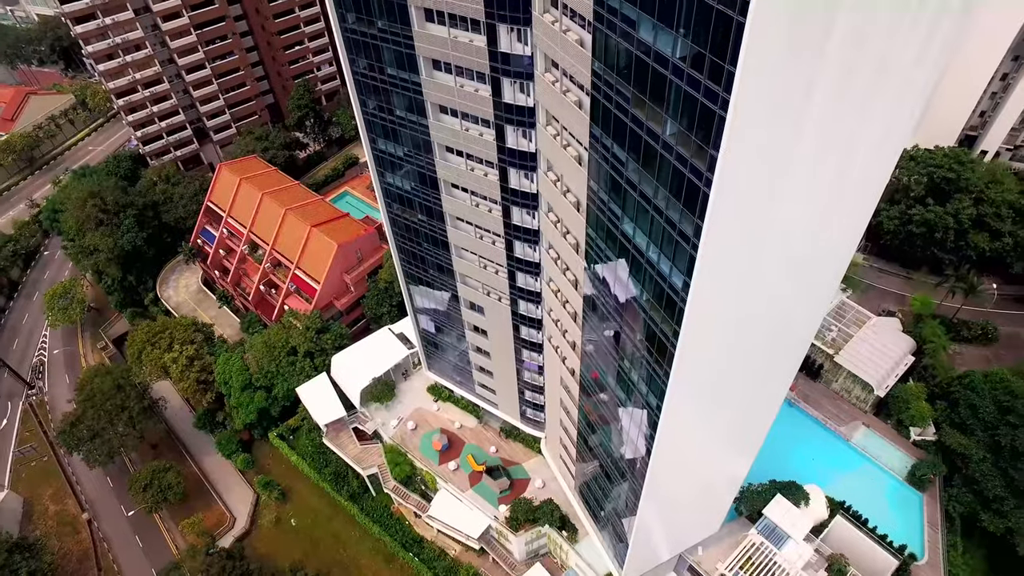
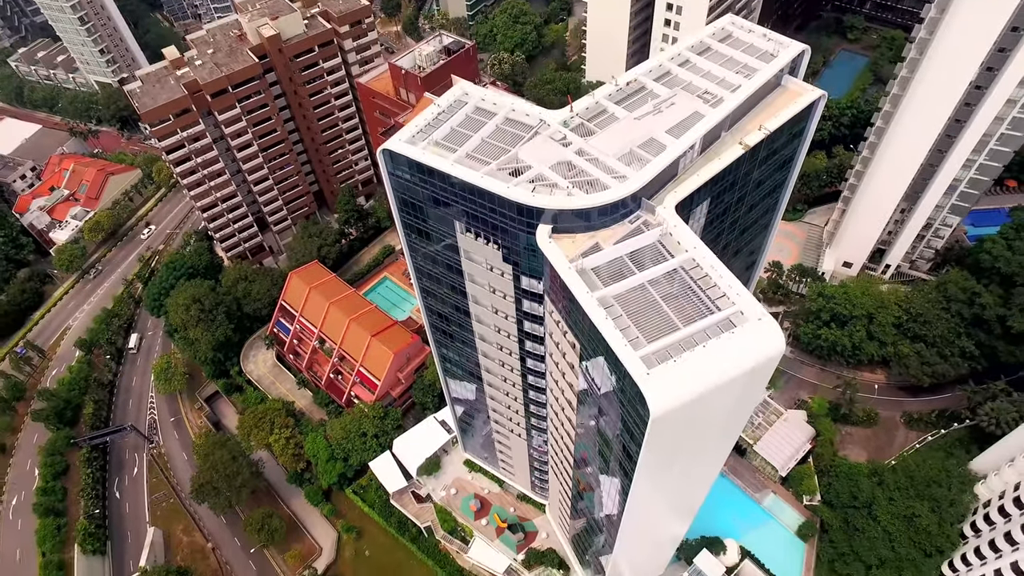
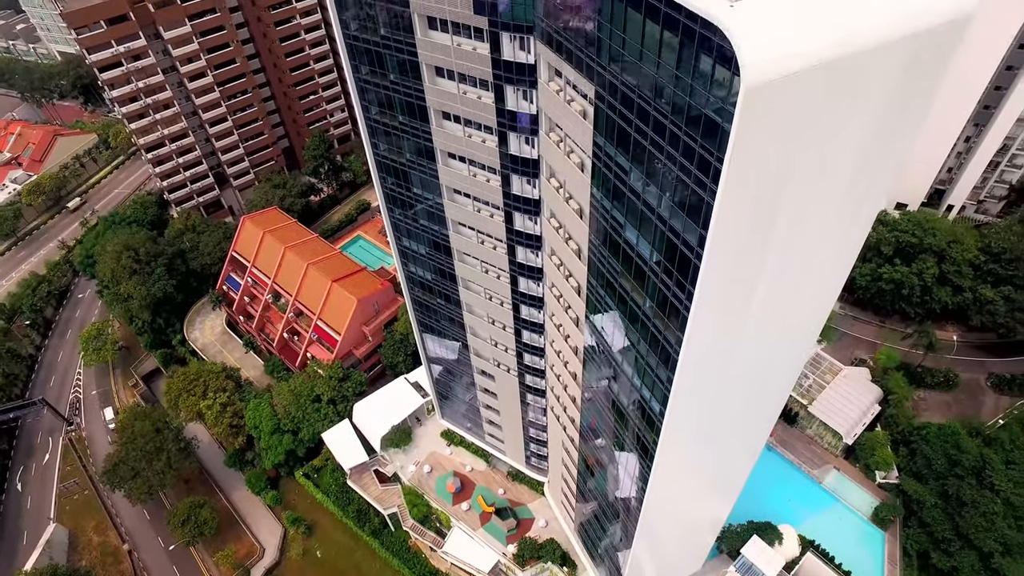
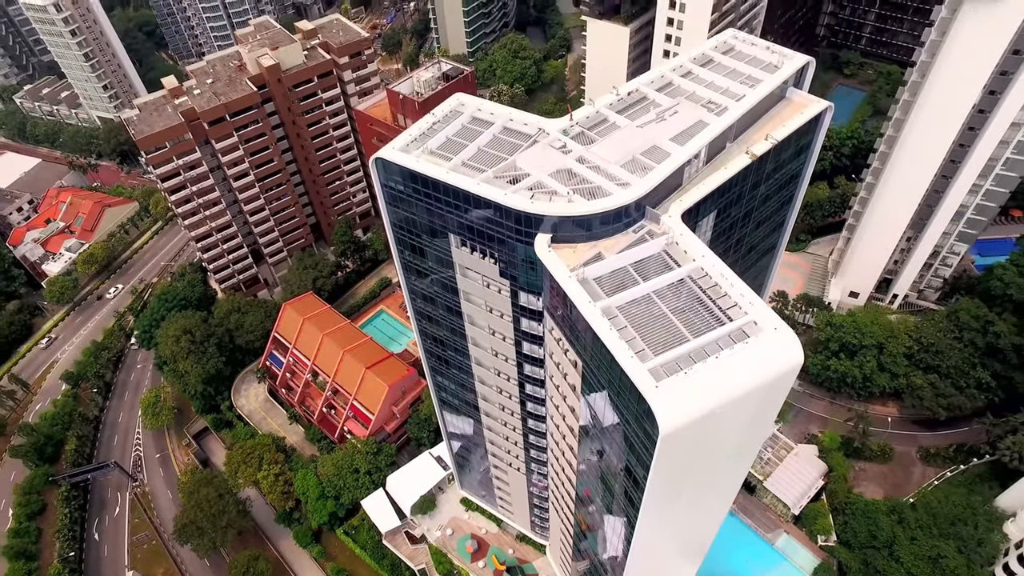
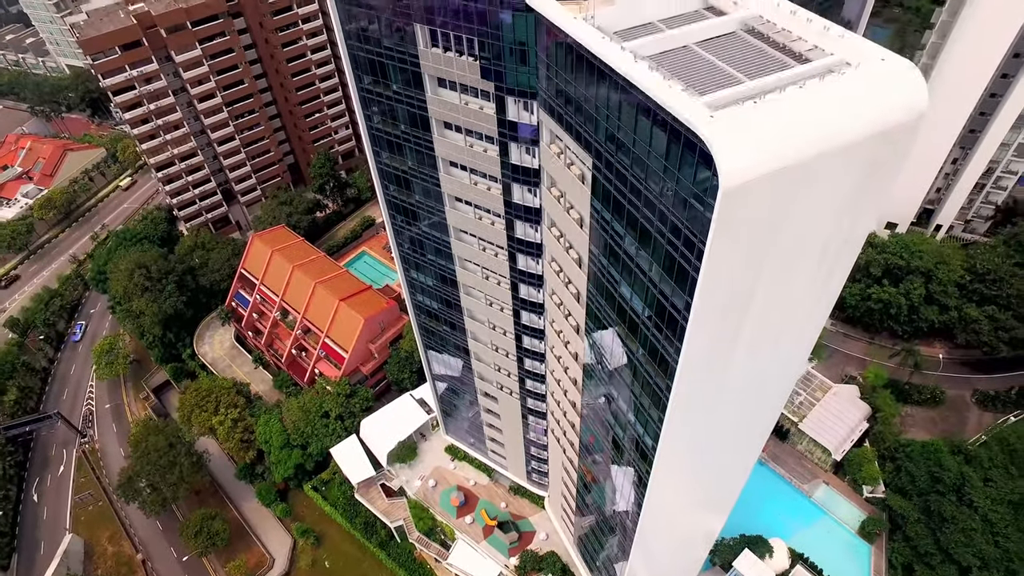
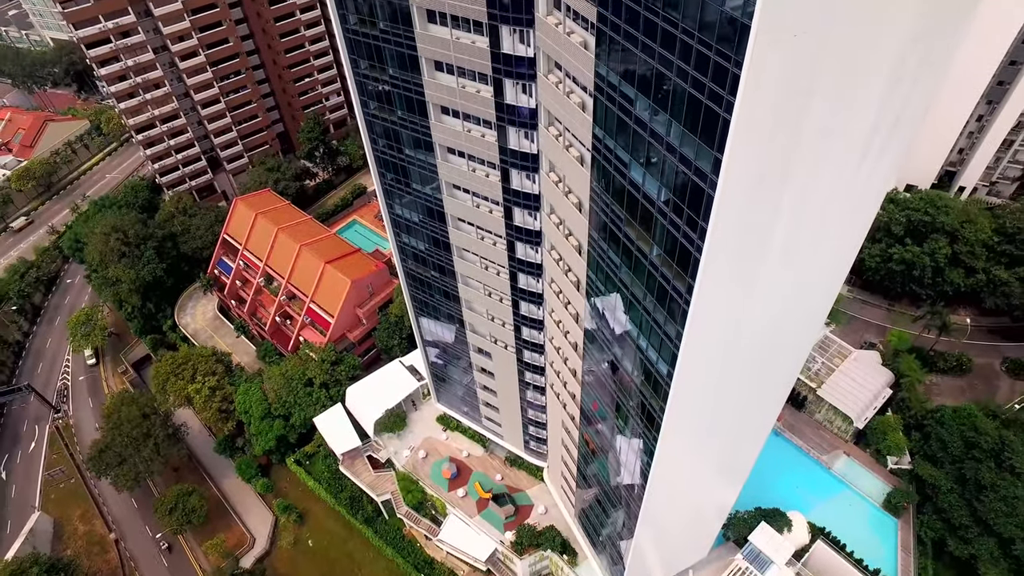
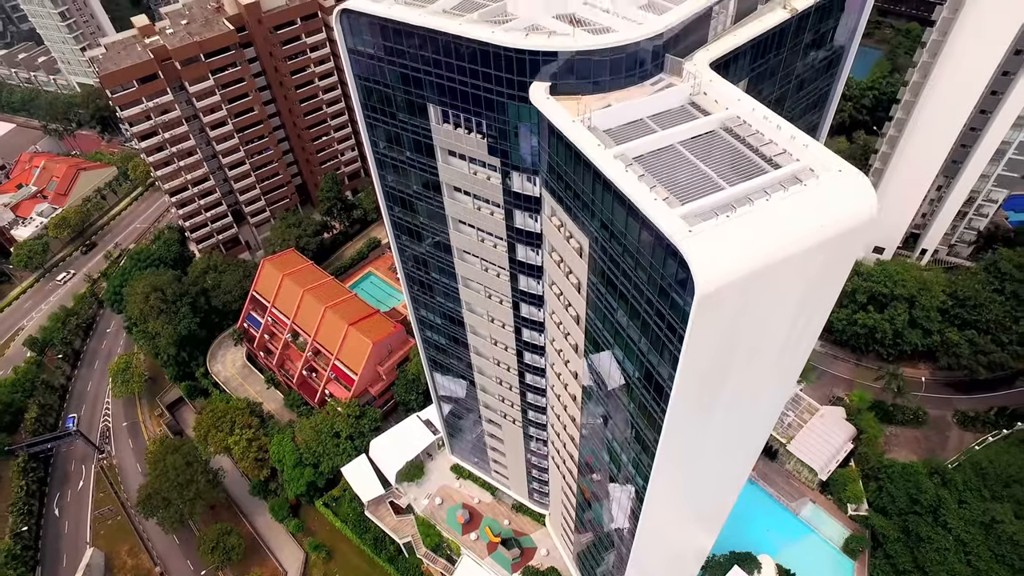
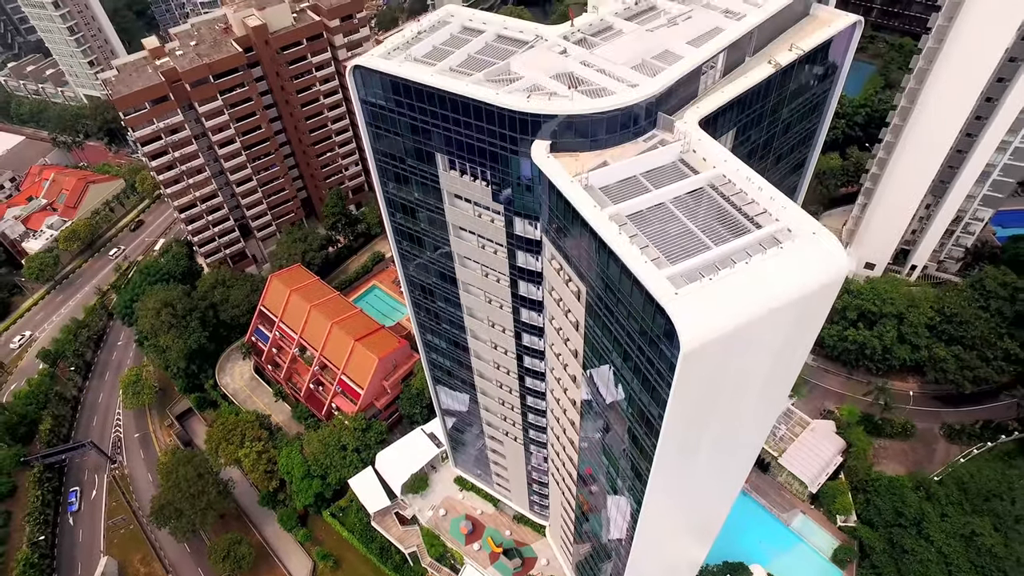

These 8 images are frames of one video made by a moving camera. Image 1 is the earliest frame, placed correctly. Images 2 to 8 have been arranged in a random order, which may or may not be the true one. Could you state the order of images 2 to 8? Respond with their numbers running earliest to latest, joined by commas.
6, 3, 5, 7, 8, 4, 2
